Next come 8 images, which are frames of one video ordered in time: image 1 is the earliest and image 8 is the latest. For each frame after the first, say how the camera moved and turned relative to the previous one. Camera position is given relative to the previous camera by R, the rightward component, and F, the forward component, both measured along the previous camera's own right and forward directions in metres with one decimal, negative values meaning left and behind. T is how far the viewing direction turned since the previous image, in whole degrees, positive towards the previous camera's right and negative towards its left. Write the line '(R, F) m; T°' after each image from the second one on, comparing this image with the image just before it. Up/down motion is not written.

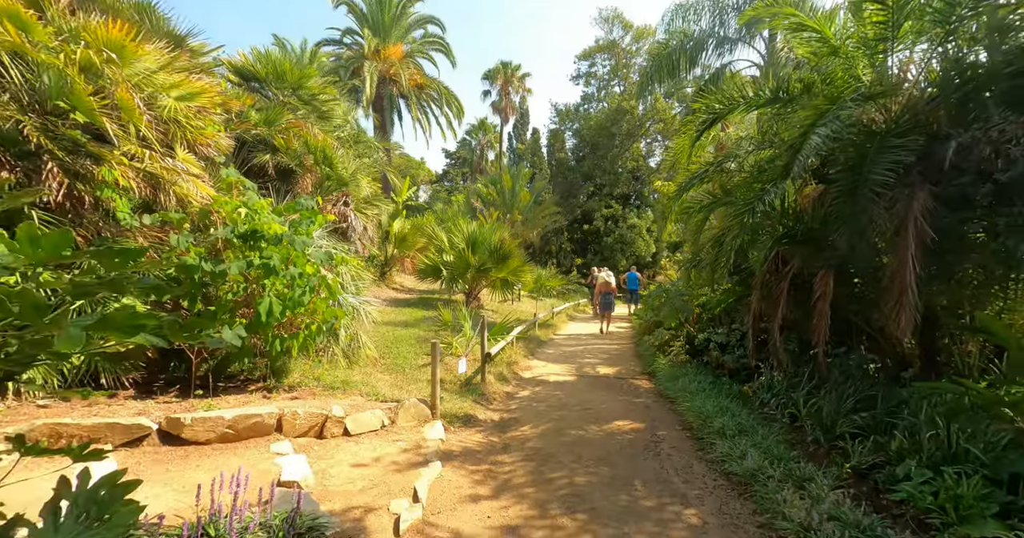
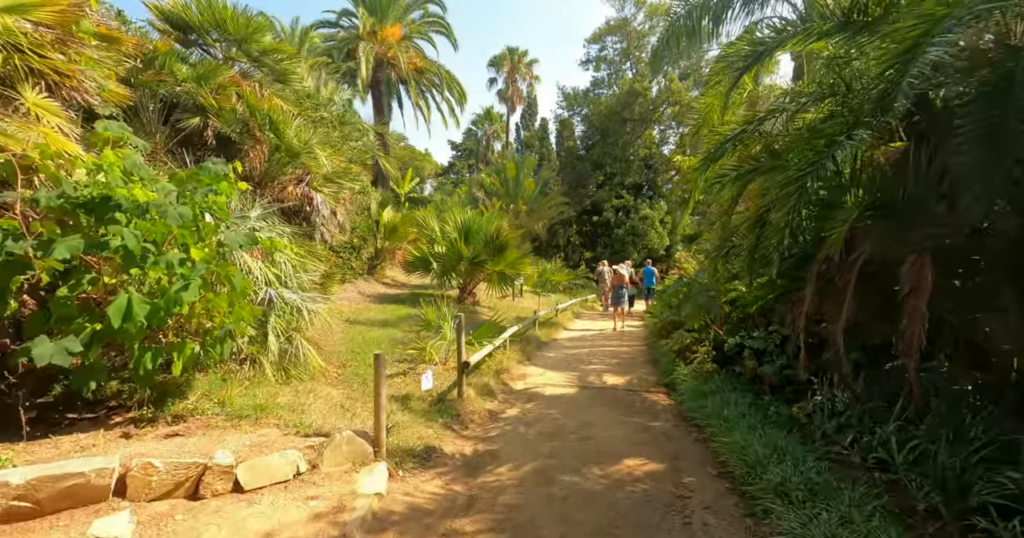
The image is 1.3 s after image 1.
(+0.3, +1.7) m; -1°
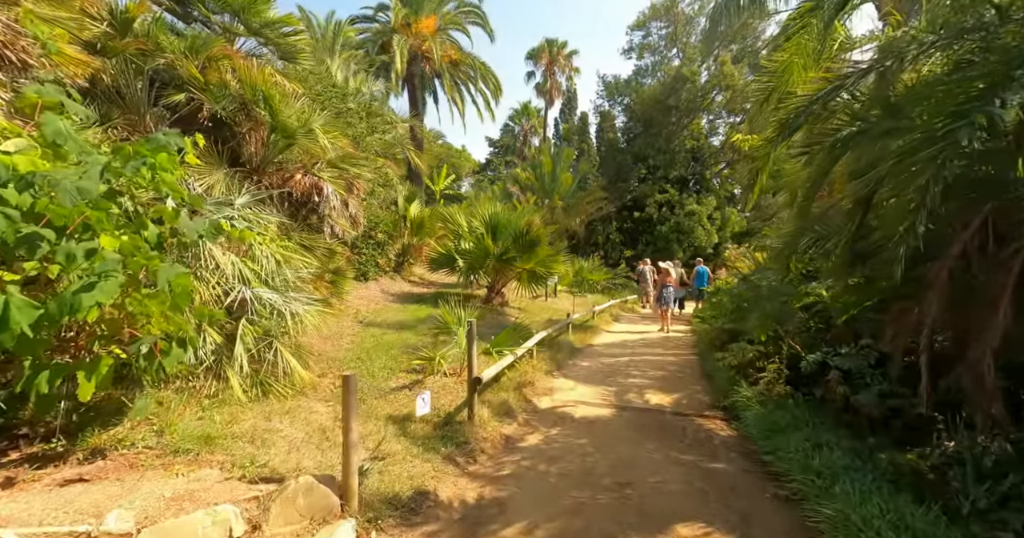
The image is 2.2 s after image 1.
(+0.2, +1.2) m; -4°
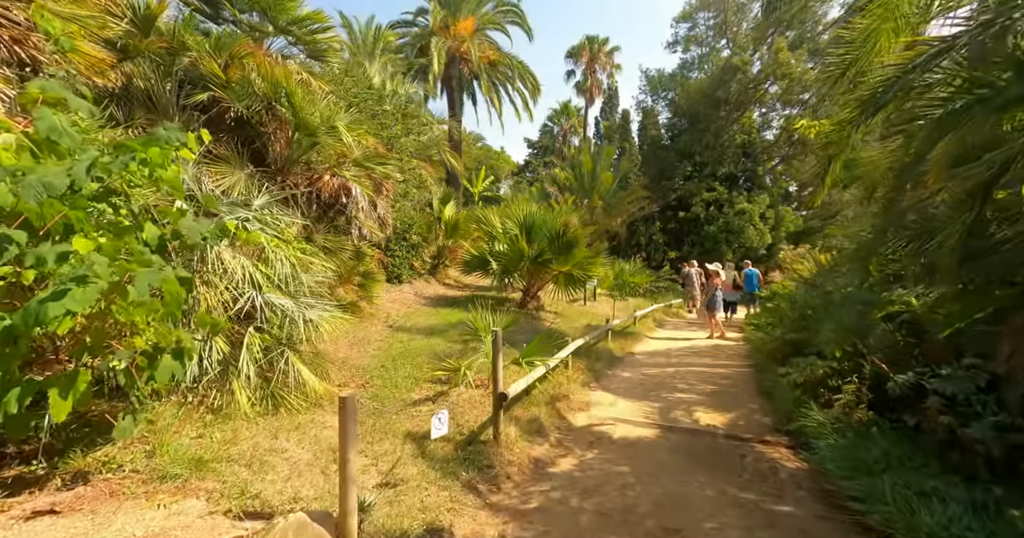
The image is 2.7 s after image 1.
(+0.1, +0.5) m; -4°
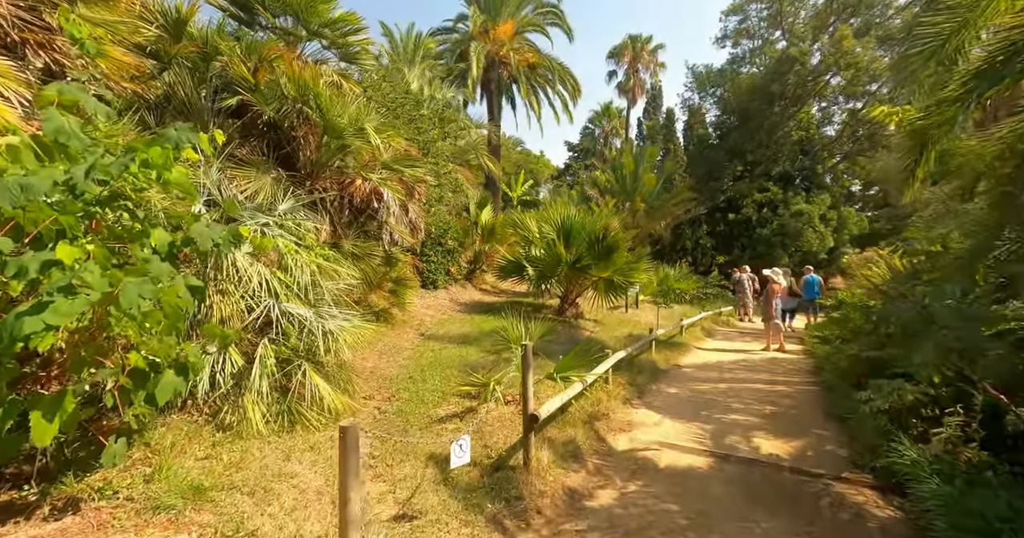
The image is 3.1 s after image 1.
(+0.1, +0.4) m; -4°
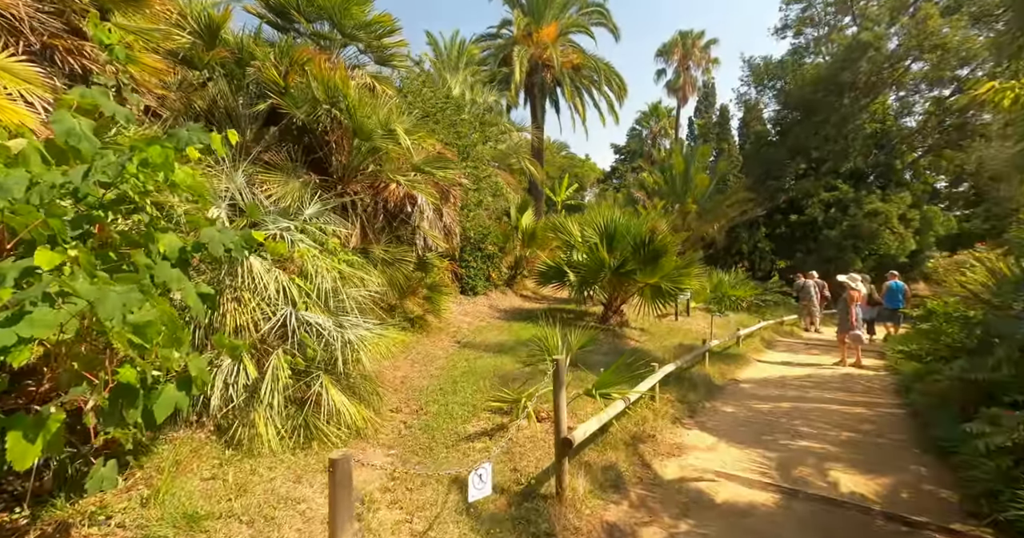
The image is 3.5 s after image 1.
(+0.1, +0.4) m; -5°
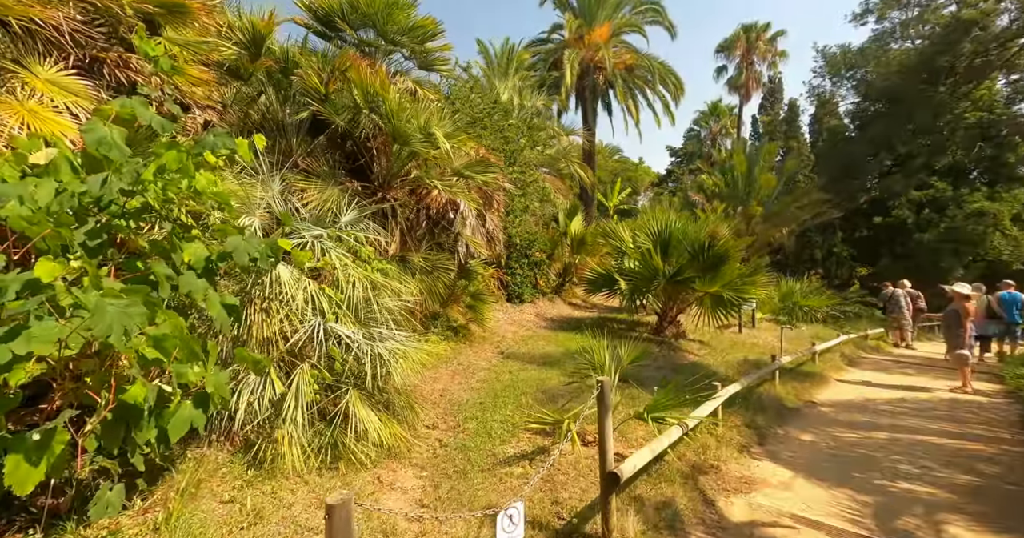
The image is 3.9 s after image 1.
(+0.1, +0.4) m; -6°
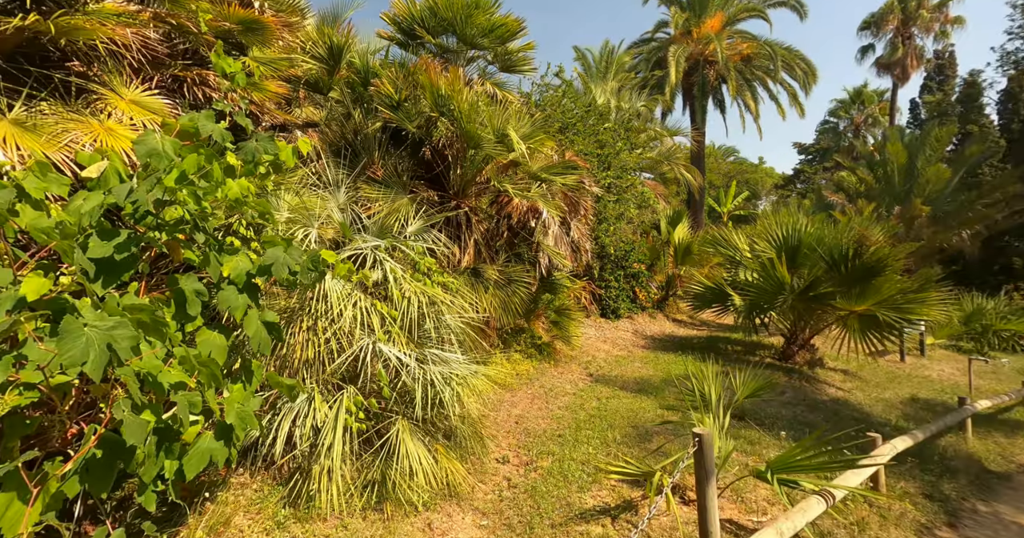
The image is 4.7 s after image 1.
(+0.2, +0.7) m; -12°
